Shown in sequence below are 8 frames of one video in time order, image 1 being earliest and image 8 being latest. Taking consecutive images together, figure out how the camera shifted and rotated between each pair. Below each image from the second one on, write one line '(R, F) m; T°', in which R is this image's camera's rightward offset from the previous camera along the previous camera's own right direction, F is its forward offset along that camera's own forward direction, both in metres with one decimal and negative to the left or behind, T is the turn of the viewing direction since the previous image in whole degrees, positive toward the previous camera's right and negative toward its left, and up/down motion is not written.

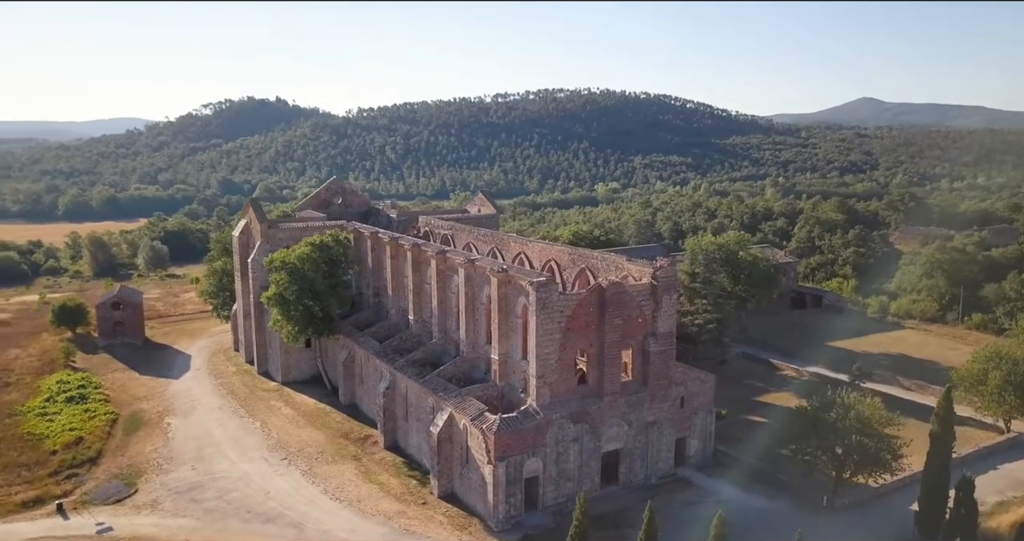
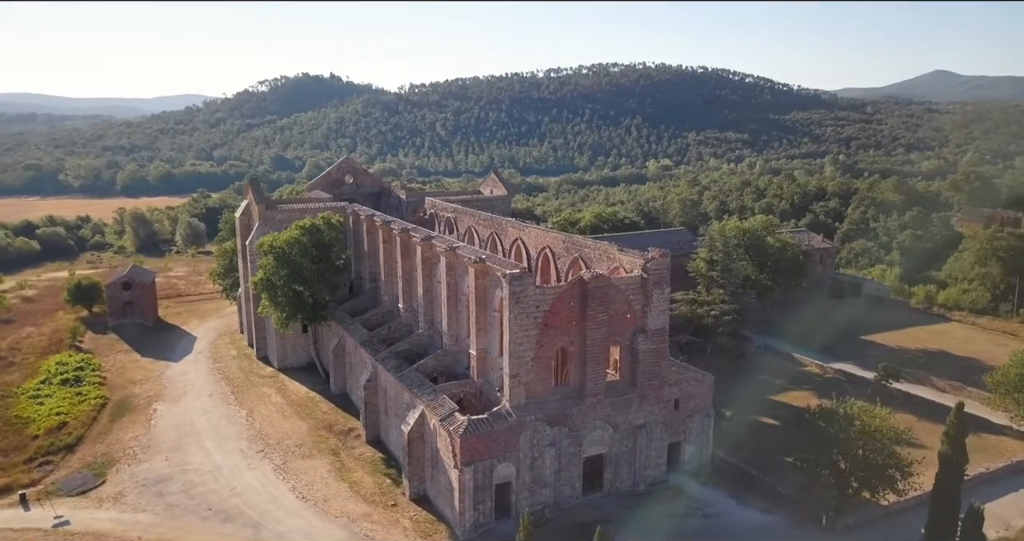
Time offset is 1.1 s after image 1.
(+2.7, +2.0) m; -4°
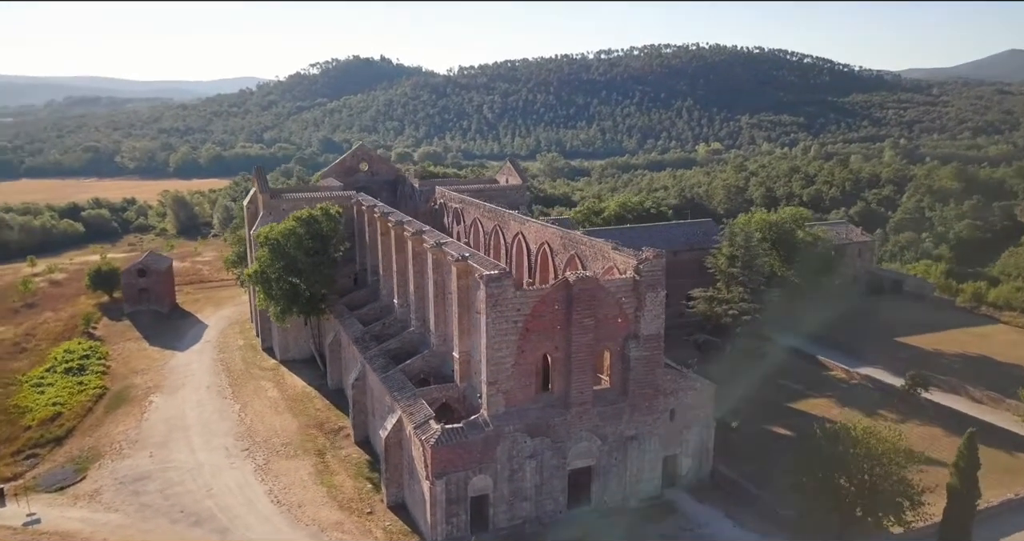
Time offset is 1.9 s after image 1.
(+2.2, +1.6) m; -4°
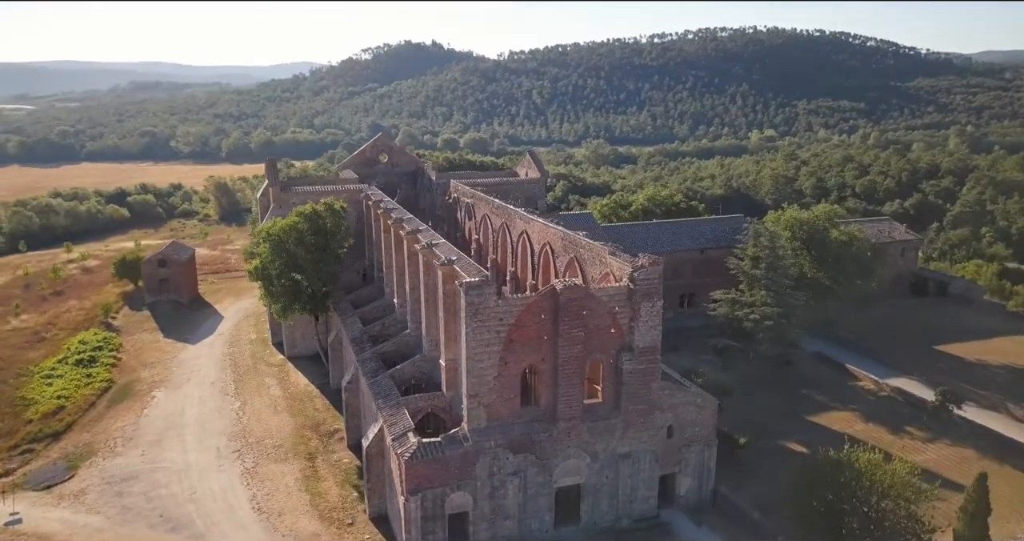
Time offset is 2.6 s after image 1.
(+2.0, +1.4) m; -4°
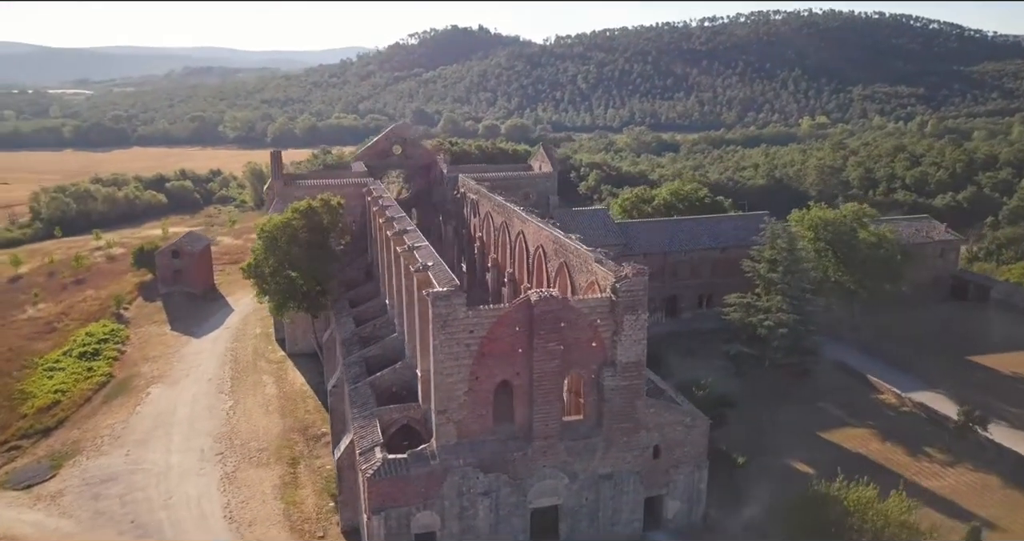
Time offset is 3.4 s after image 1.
(+2.0, +1.4) m; -3°
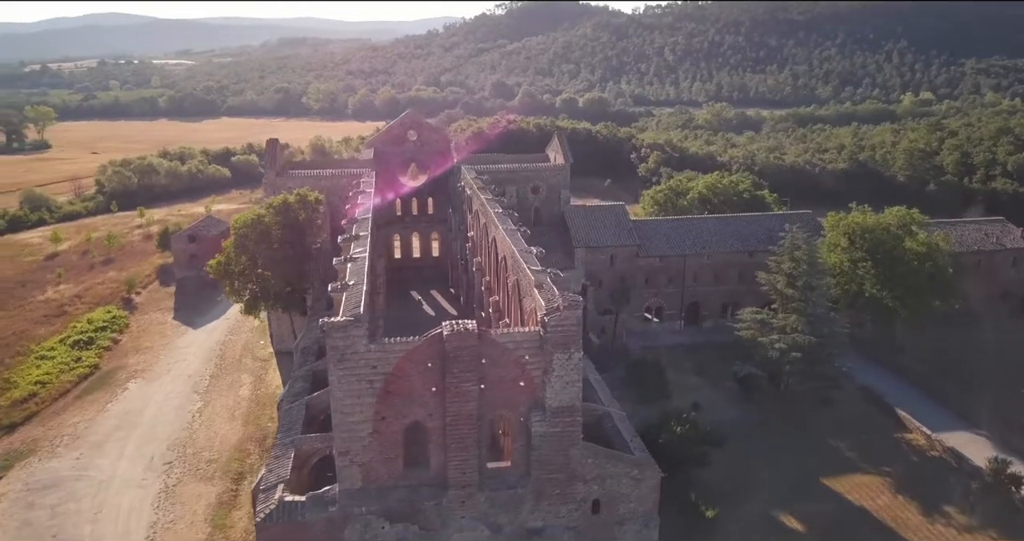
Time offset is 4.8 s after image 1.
(+4.2, +2.9) m; -6°
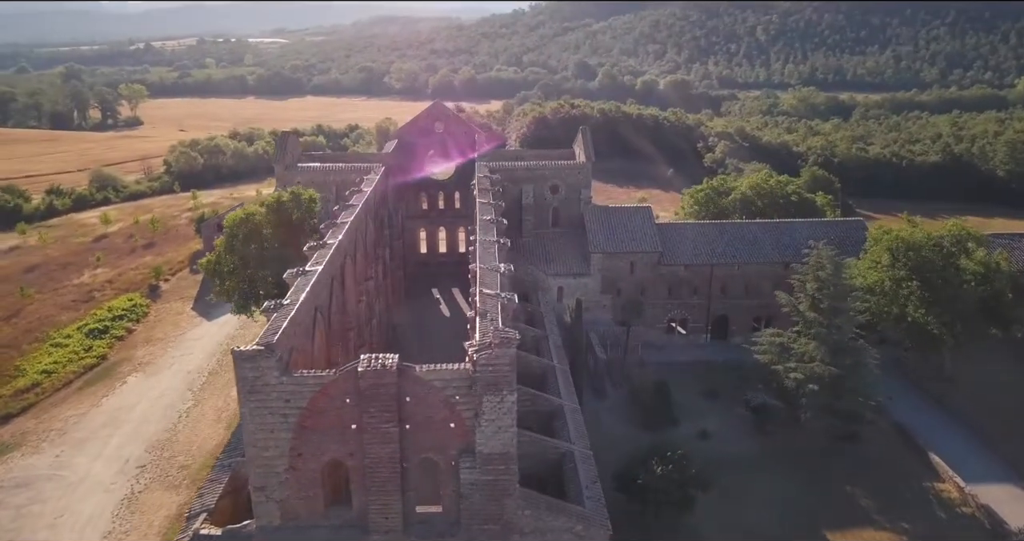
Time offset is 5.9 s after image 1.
(+3.4, +2.2) m; -6°
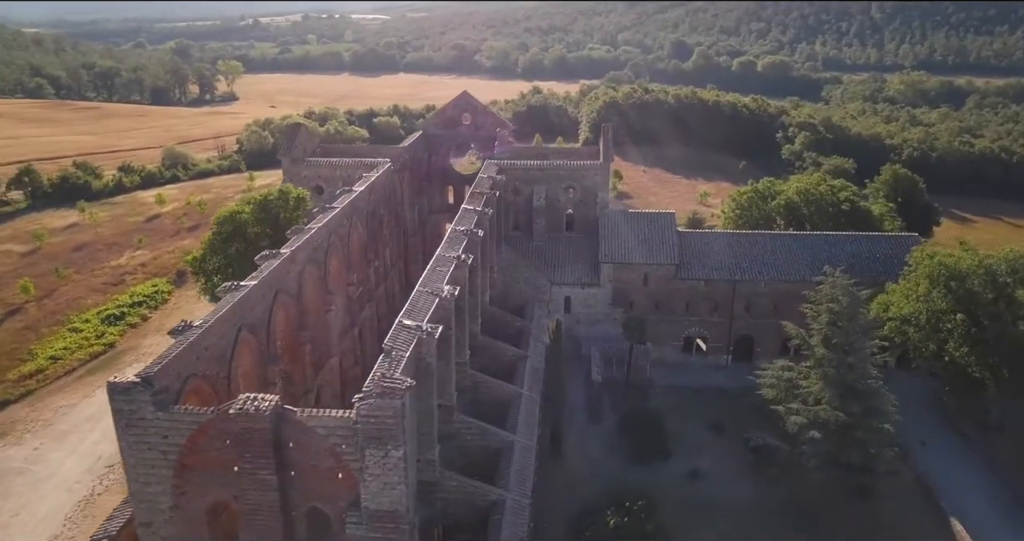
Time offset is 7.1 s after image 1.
(+3.9, +2.3) m; -7°
